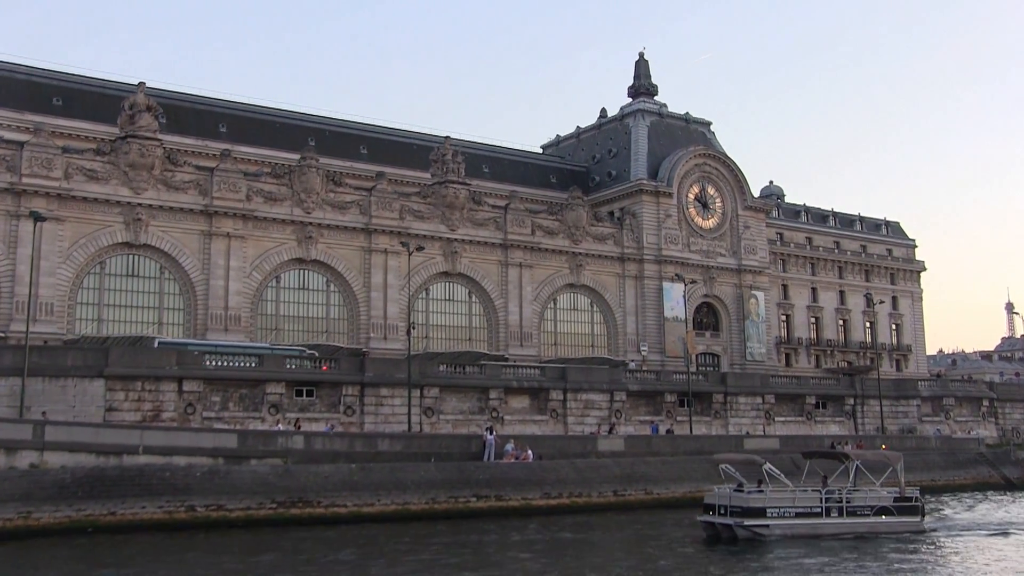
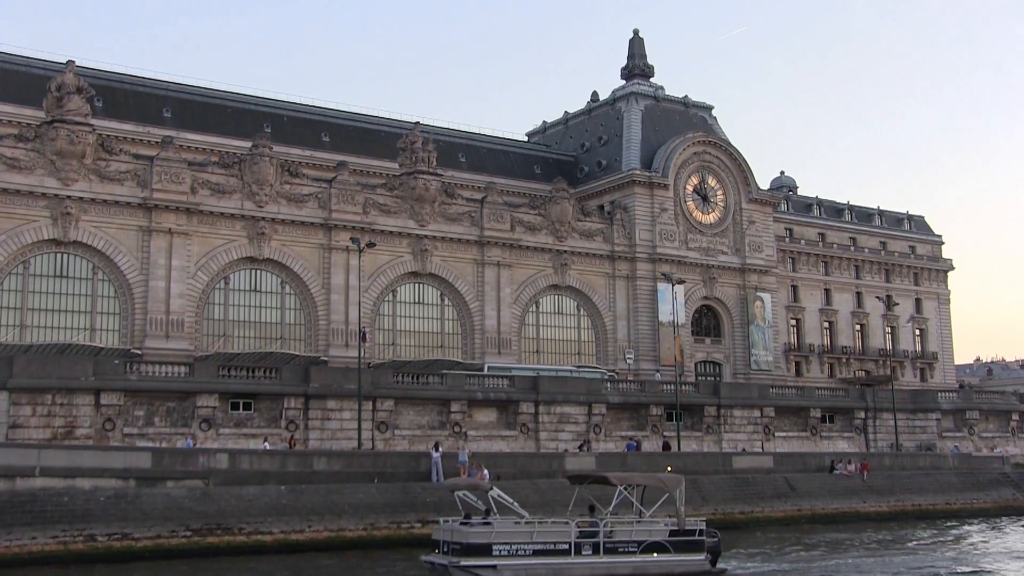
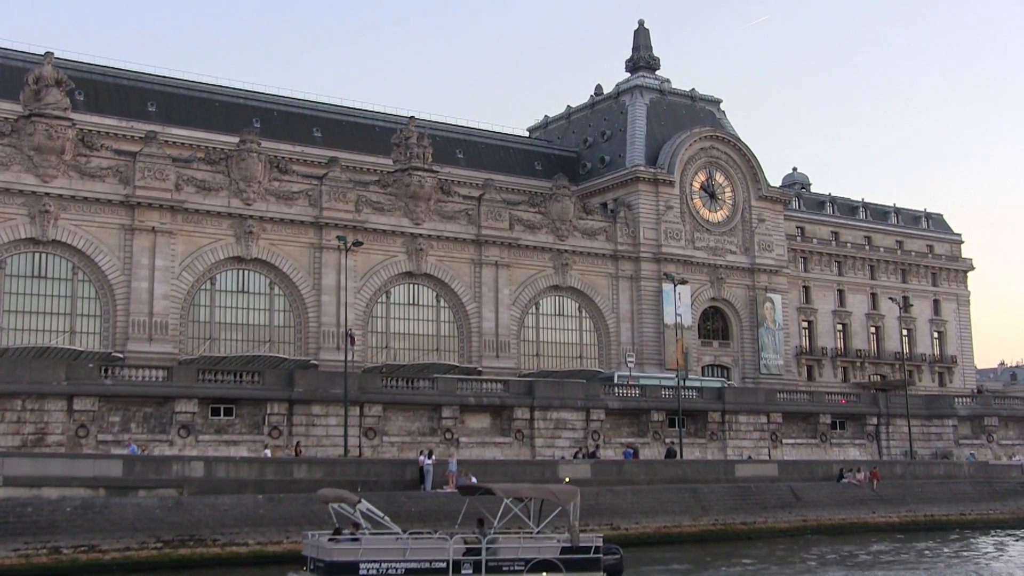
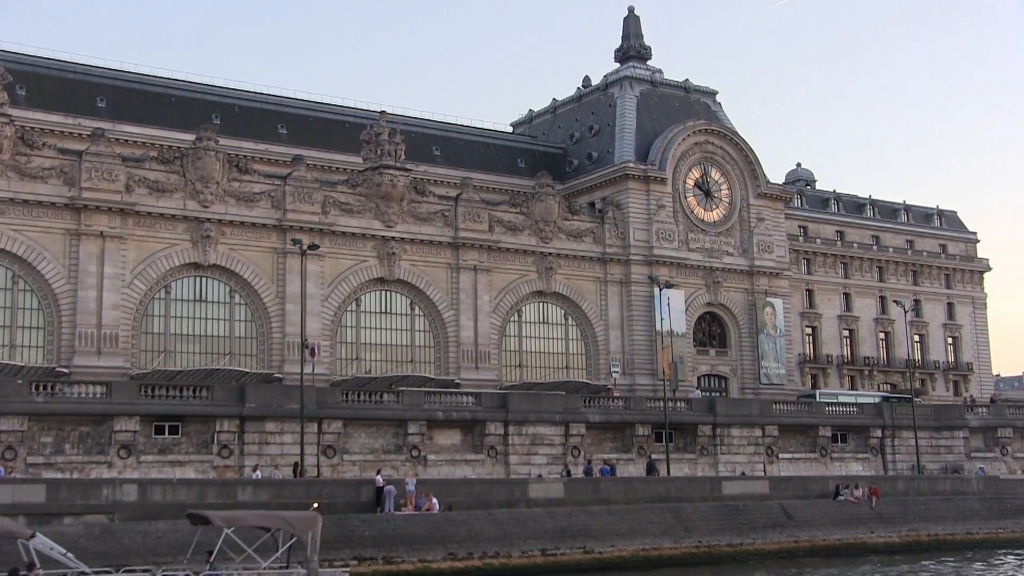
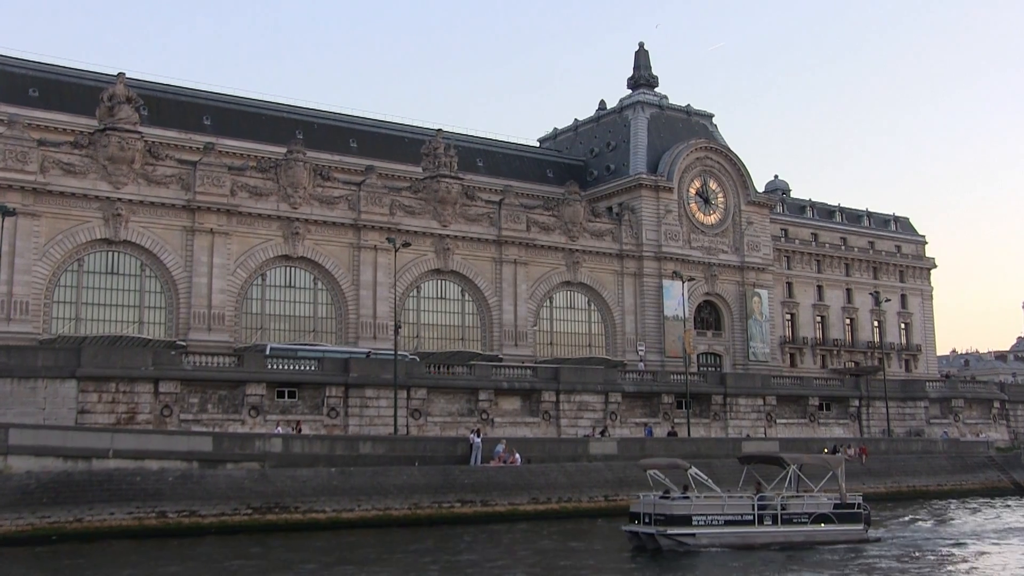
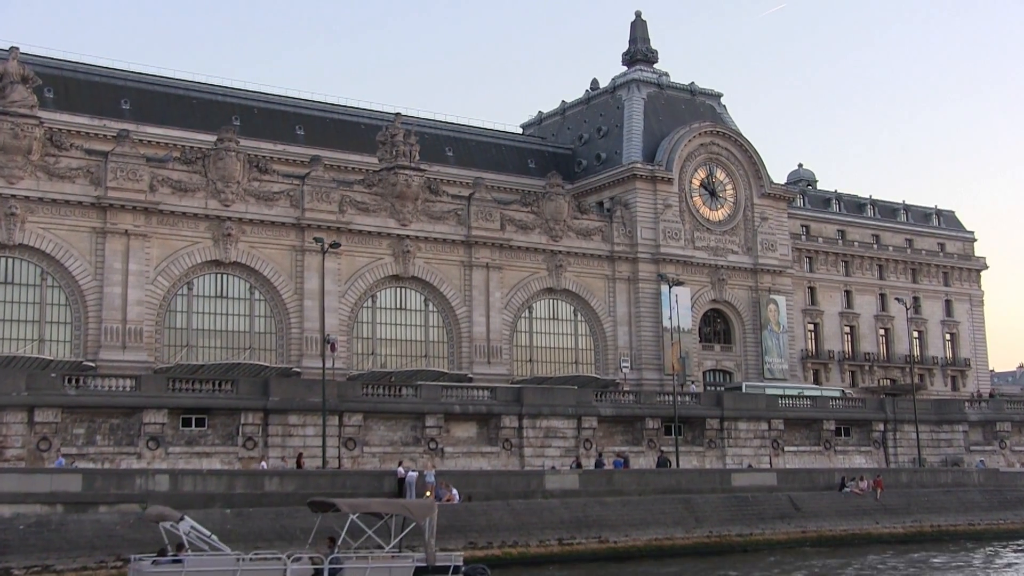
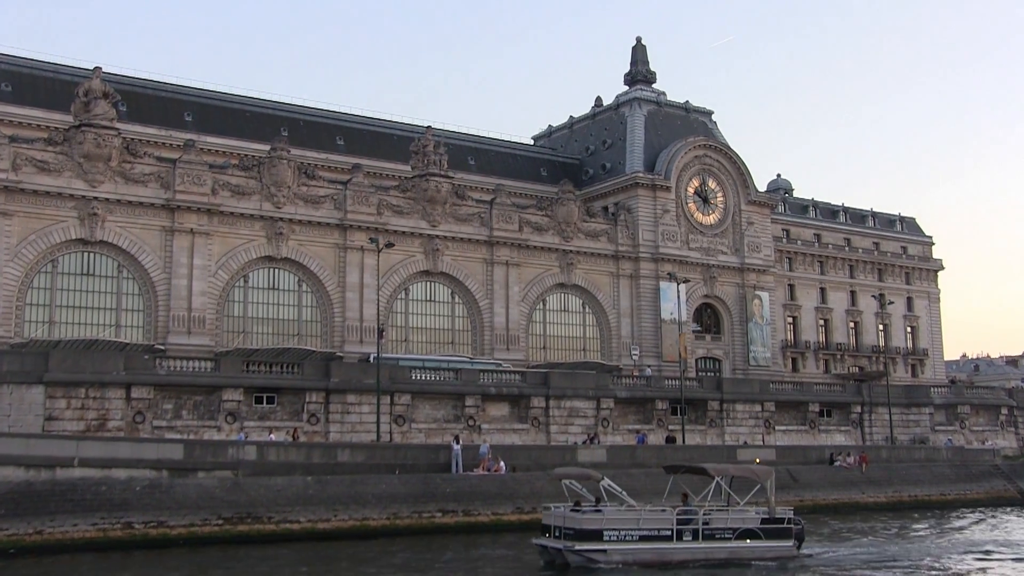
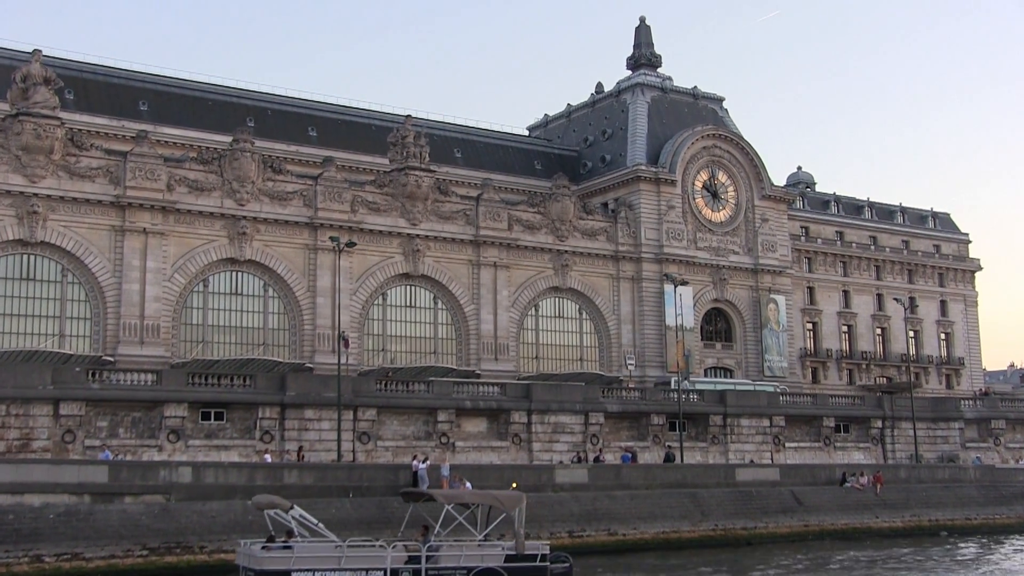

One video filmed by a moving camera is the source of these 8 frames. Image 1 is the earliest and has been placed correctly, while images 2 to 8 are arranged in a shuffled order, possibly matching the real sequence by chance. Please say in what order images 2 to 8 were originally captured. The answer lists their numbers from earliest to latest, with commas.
5, 7, 2, 3, 8, 6, 4
